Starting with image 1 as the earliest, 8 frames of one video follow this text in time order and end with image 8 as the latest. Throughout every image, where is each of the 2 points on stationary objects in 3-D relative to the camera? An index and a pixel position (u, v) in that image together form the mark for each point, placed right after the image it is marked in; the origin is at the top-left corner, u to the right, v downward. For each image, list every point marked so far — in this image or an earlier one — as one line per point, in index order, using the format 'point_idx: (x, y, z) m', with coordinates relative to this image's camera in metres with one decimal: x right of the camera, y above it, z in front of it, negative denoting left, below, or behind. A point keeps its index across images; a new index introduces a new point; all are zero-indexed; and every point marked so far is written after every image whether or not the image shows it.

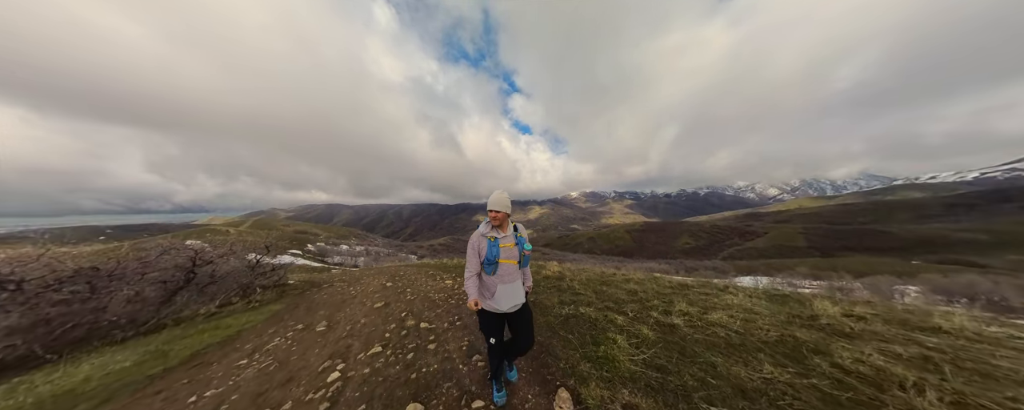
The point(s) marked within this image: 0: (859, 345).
0: (+17.6, -7.1, +11.1) m
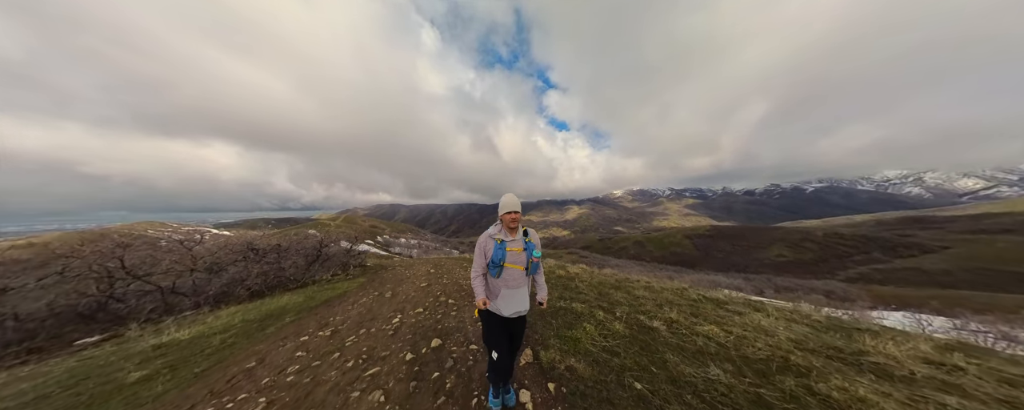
0: (+17.8, -8.6, +10.5) m
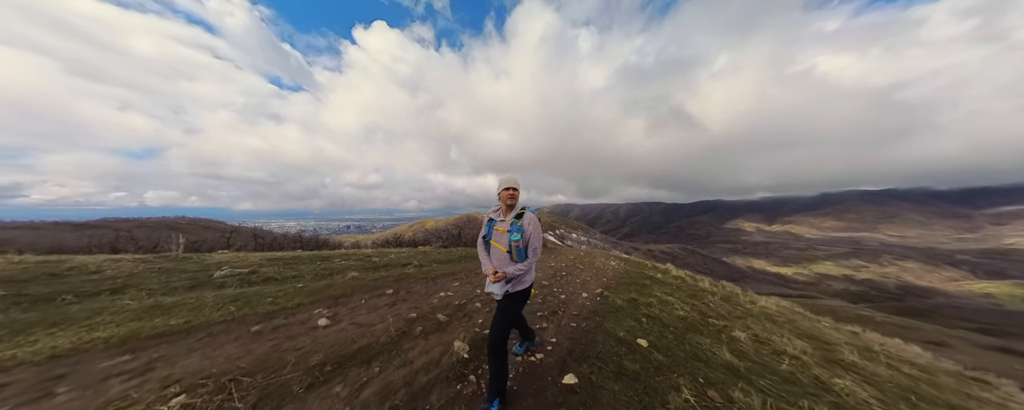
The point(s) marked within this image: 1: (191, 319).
0: (+20.2, -11.1, +4.9) m
1: (-7.0, -2.5, +4.9) m
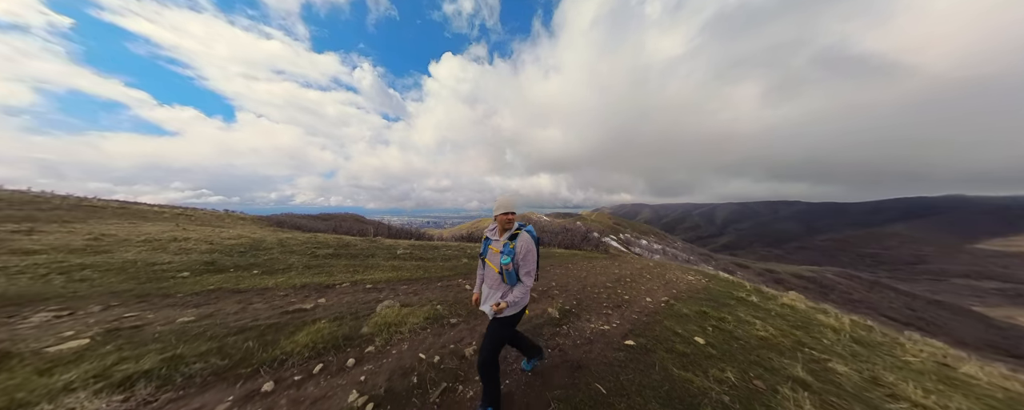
0: (+21.9, -12.2, +2.6) m
1: (-4.2, -2.8, +9.0) m
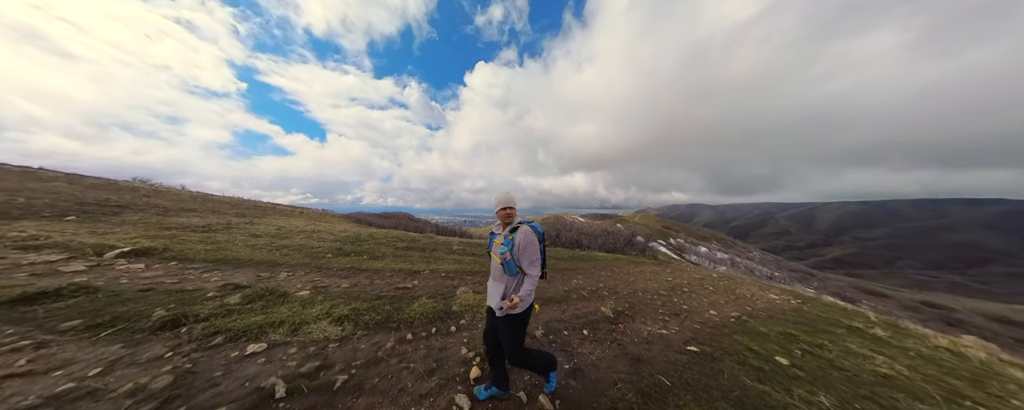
0: (+22.9, -12.1, 0.0) m
1: (-2.0, -2.9, +10.1) m
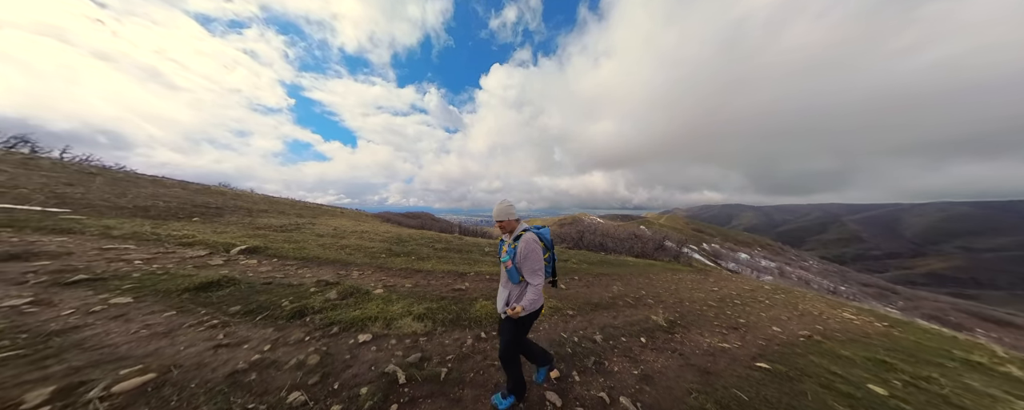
0: (+23.8, -12.1, -1.5) m
1: (-0.4, -2.9, +10.2) m
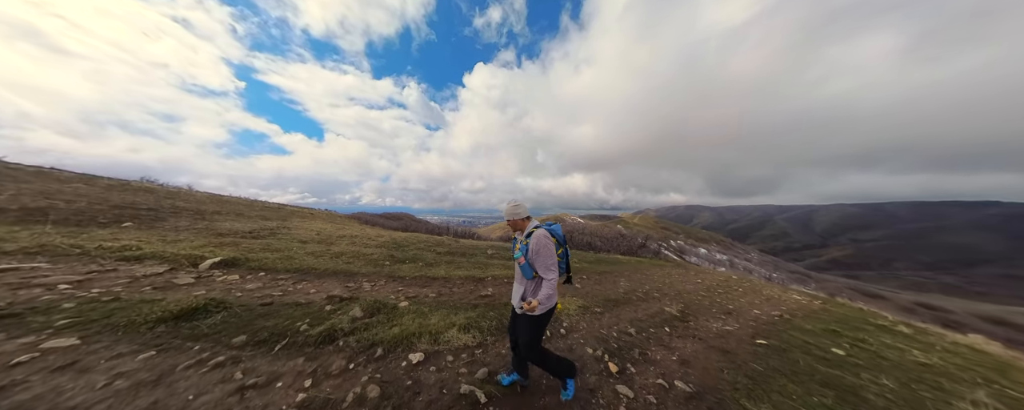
0: (+25.1, -12.3, +0.3) m
1: (-0.1, -2.9, +9.7) m
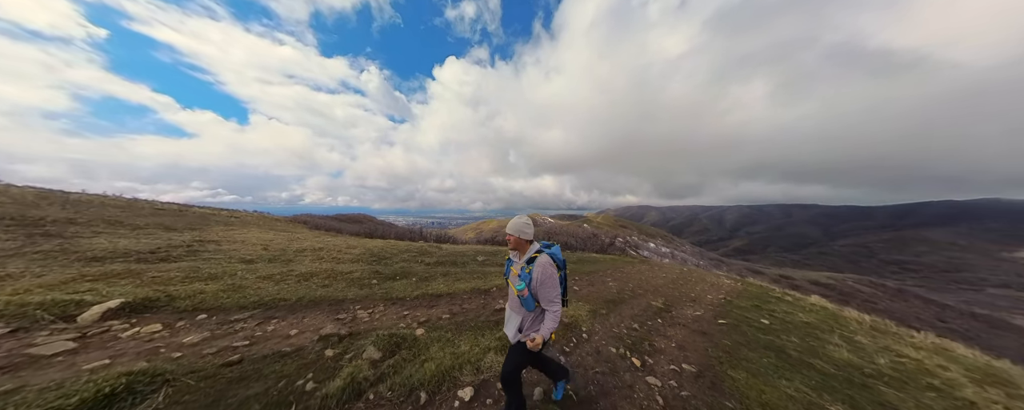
0: (+25.9, -12.7, +3.4) m
1: (-0.3, -3.1, +9.0) m
